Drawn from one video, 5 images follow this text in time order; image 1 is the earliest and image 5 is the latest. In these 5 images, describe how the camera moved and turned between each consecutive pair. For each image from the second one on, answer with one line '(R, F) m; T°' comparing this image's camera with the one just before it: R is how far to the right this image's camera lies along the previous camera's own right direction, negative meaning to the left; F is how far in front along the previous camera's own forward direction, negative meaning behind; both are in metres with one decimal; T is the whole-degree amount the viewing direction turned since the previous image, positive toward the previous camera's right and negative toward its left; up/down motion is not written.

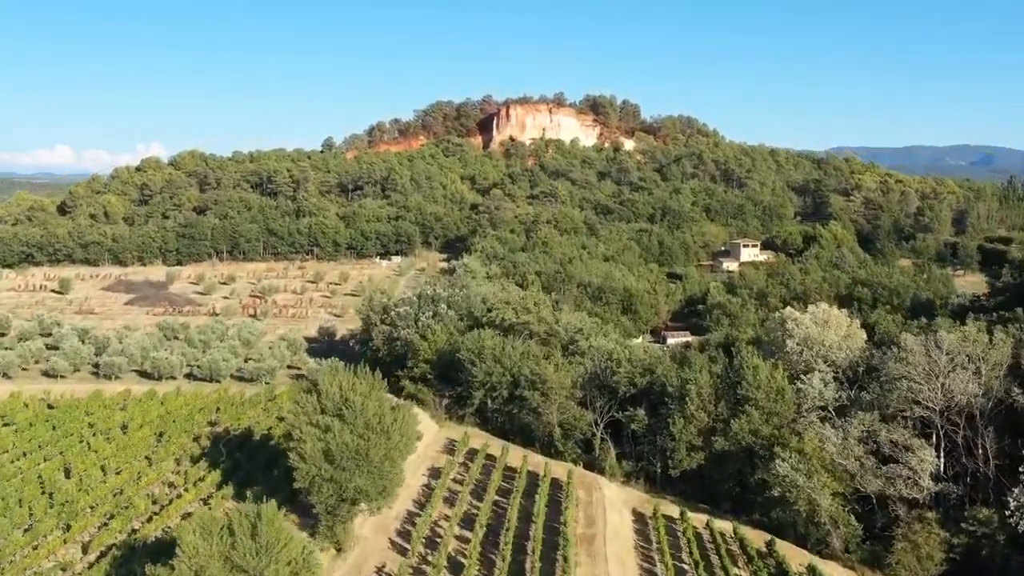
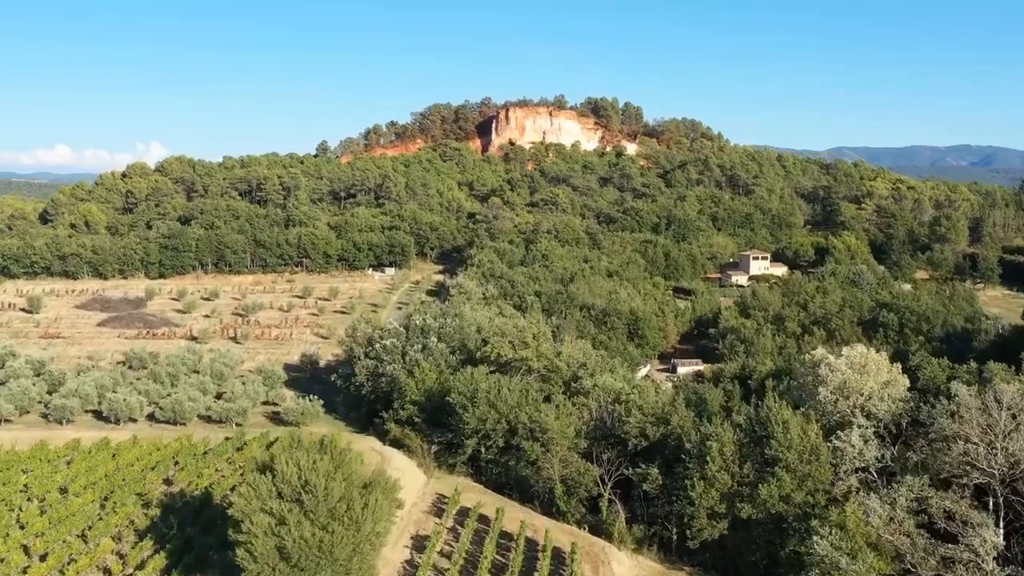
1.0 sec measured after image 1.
(+0.2, +3.3) m; 0°
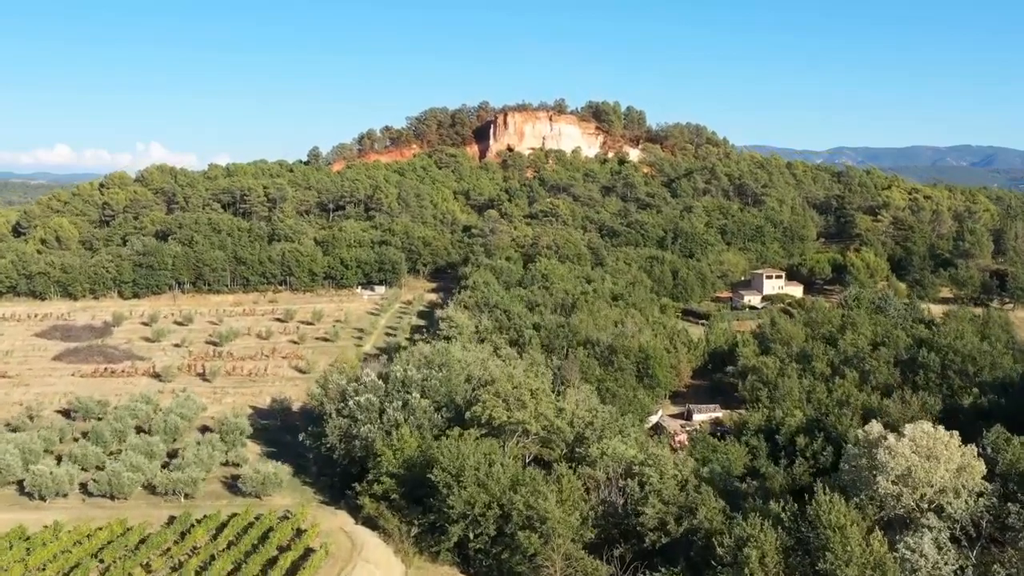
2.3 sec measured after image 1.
(+0.2, +4.4) m; 0°
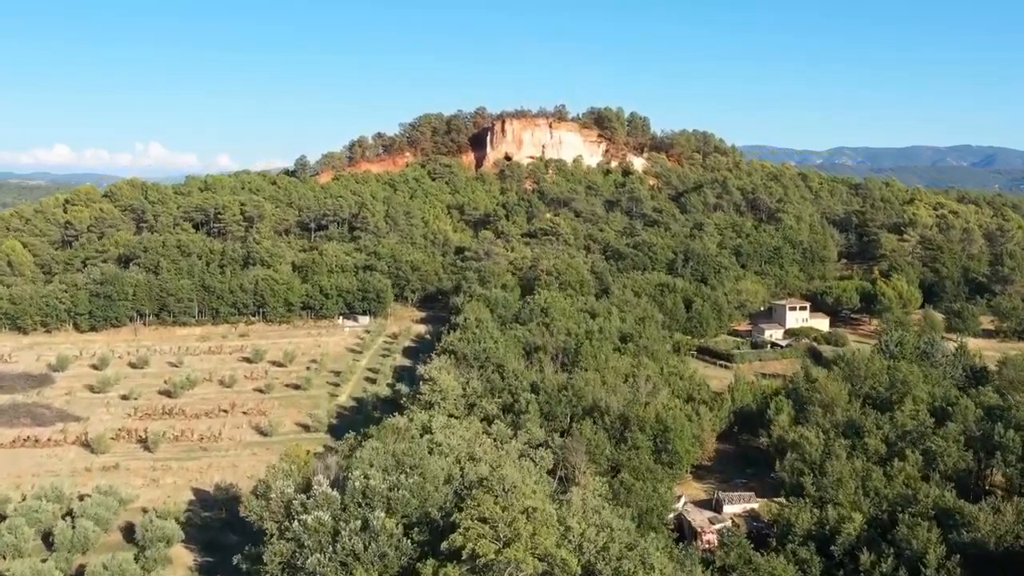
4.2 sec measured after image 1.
(+0.3, +6.2) m; 0°
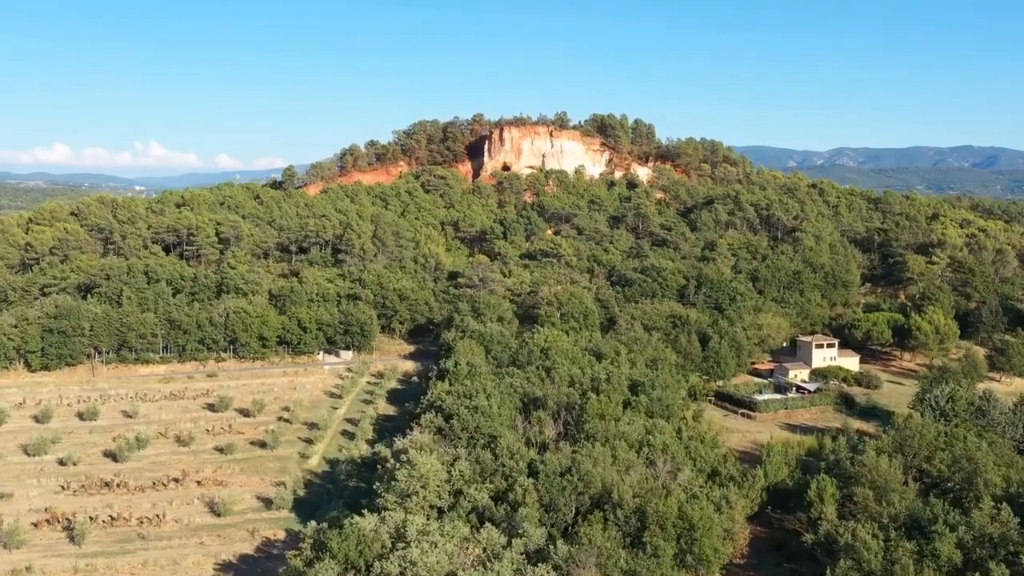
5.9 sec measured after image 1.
(+0.3, +5.7) m; 0°
